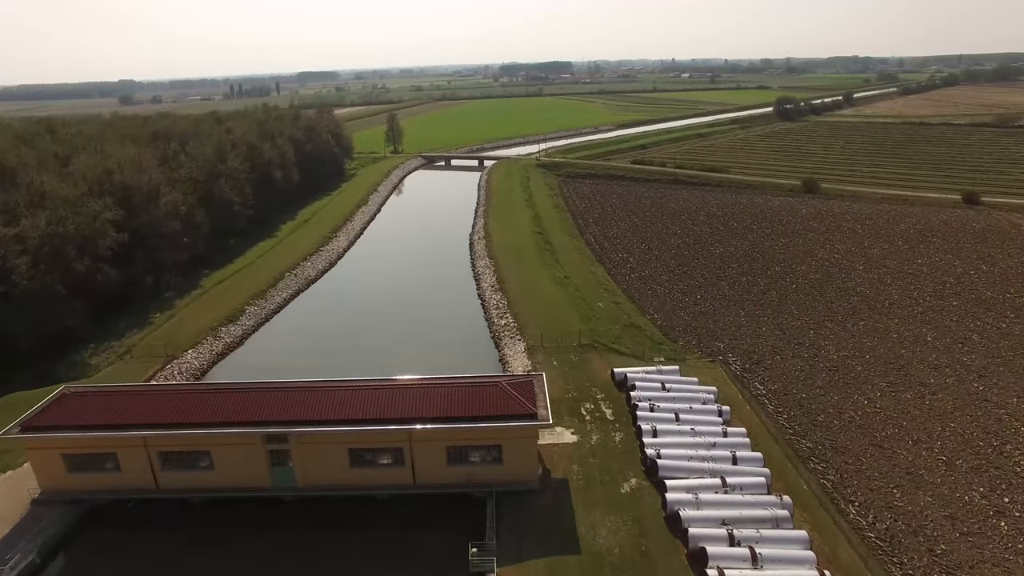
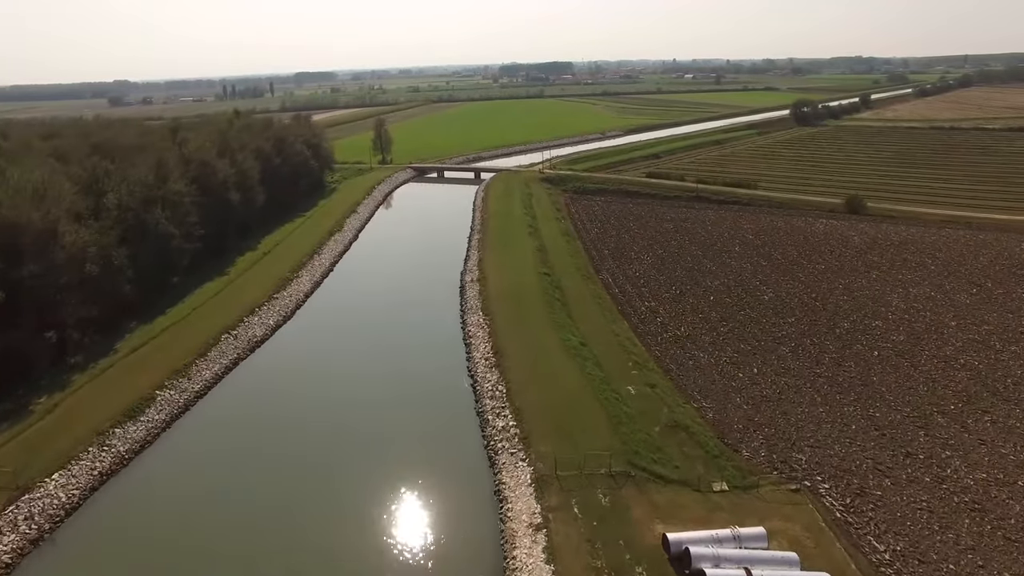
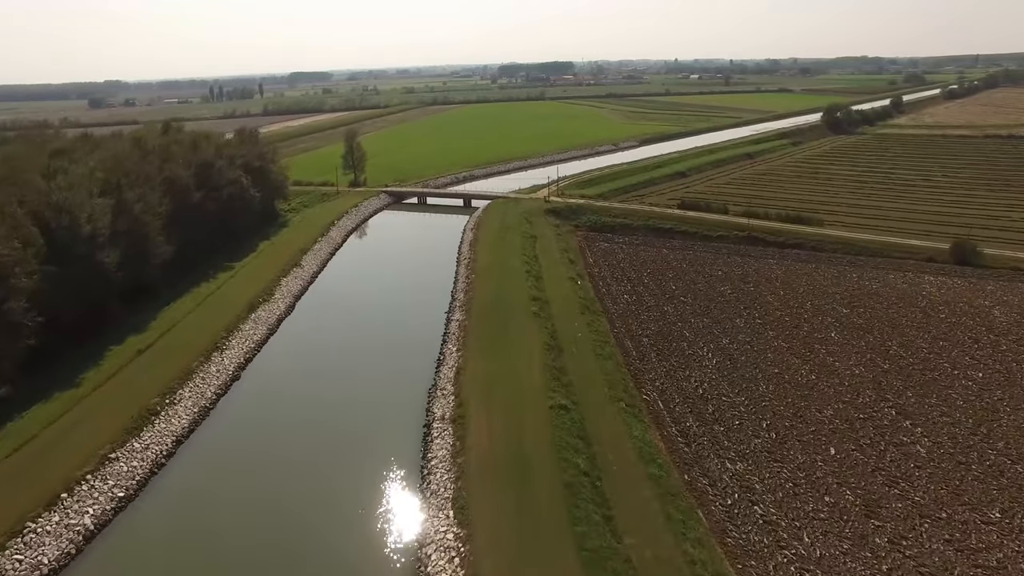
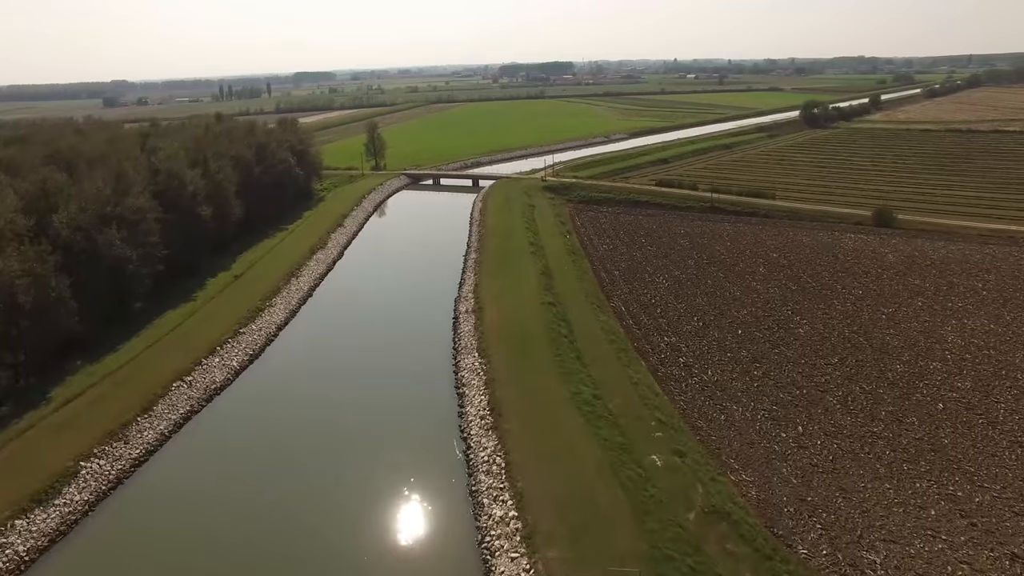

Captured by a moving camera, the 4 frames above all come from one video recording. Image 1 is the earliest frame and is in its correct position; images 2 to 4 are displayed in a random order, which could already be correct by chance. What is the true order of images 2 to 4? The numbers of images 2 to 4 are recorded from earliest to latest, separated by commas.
2, 4, 3
